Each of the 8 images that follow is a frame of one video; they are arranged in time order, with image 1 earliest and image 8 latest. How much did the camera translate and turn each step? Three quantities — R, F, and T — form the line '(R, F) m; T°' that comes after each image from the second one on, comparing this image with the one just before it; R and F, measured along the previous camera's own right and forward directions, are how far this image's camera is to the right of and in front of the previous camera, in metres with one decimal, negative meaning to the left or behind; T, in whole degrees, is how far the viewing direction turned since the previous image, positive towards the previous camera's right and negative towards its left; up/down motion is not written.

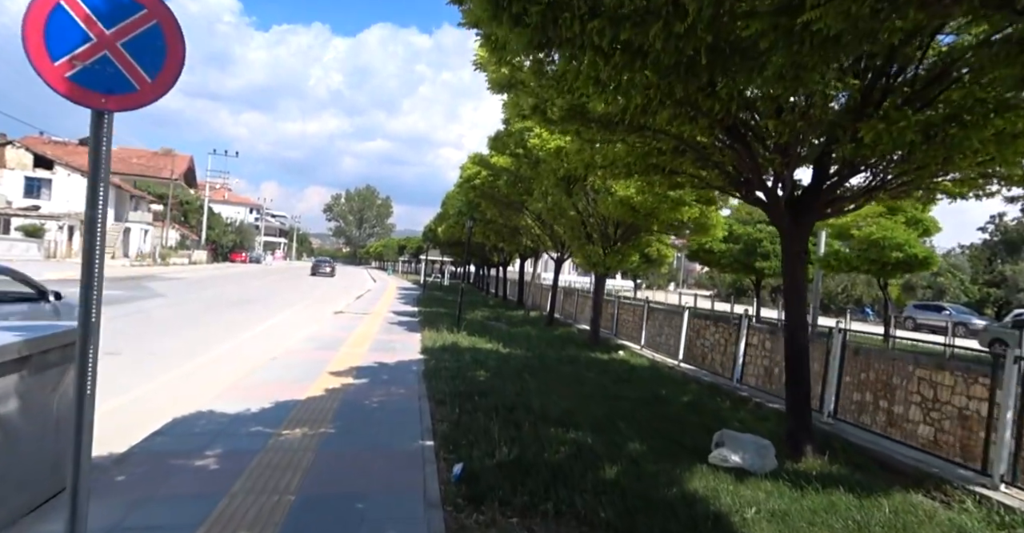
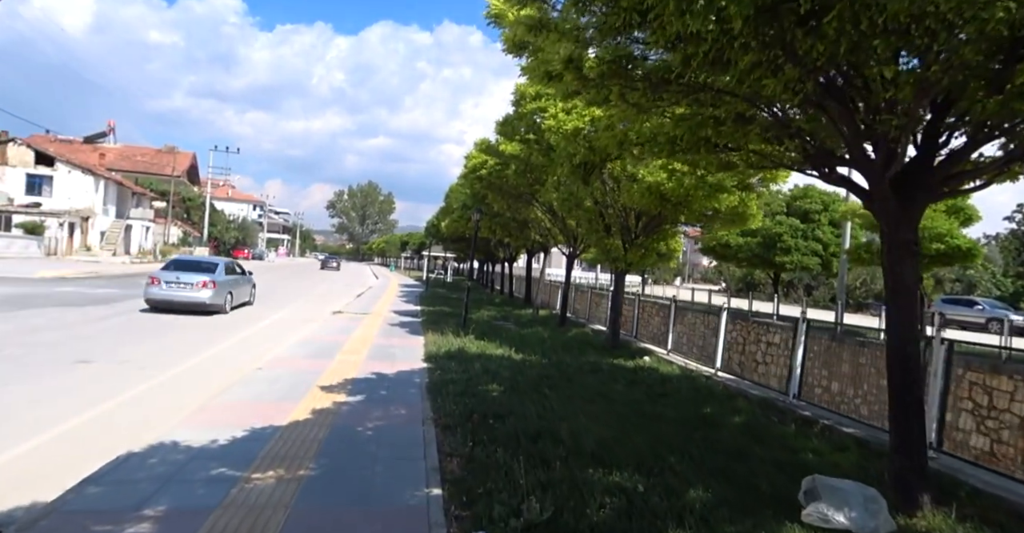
(-0.2, +1.3) m; 0°
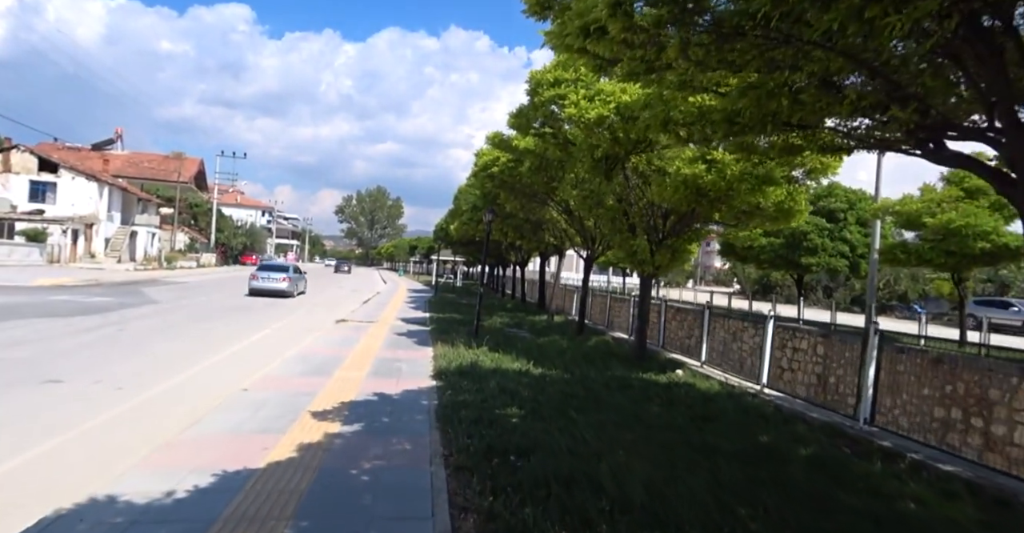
(-0.2, +1.1) m; -1°
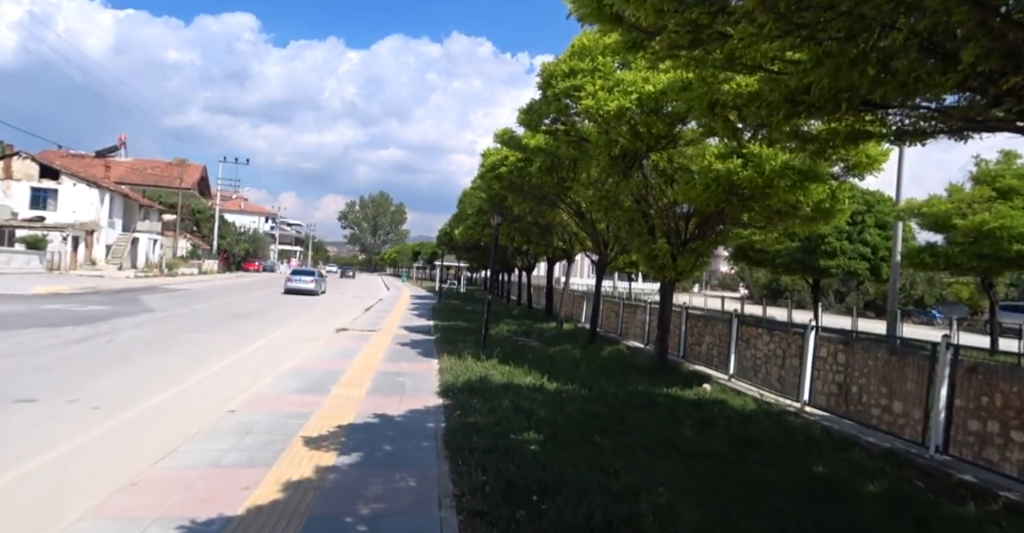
(-0.2, +0.8) m; 0°
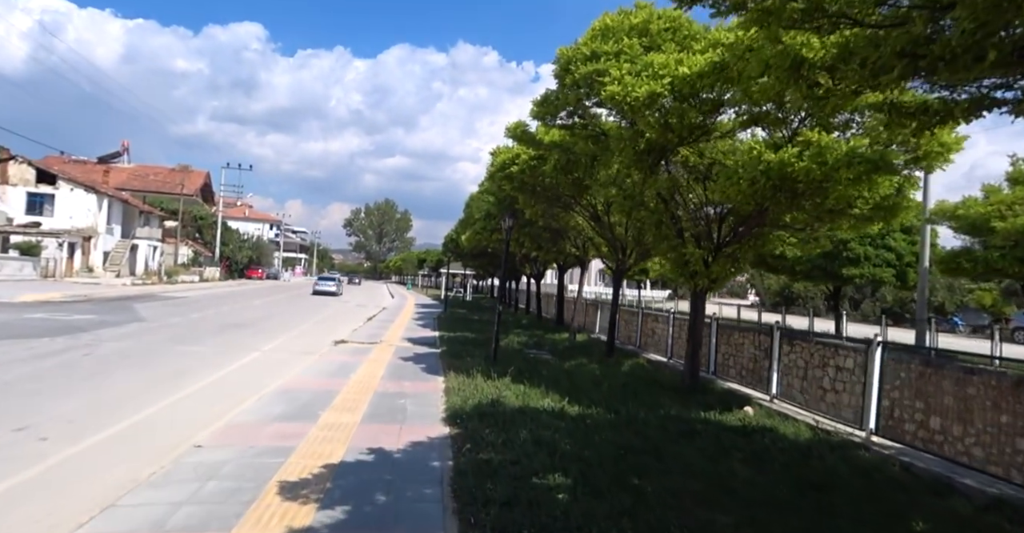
(-0.2, +1.1) m; -1°
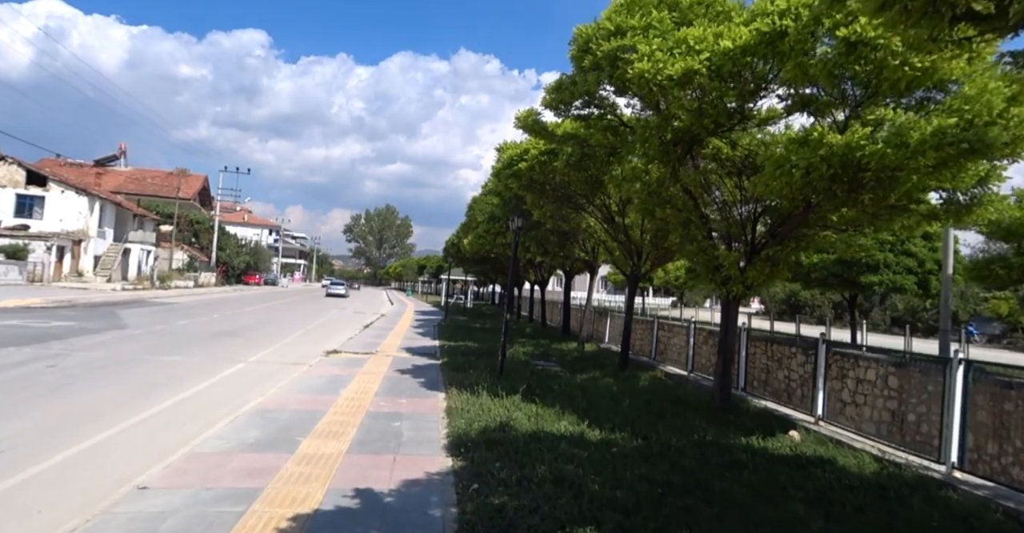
(-0.2, +1.1) m; 0°
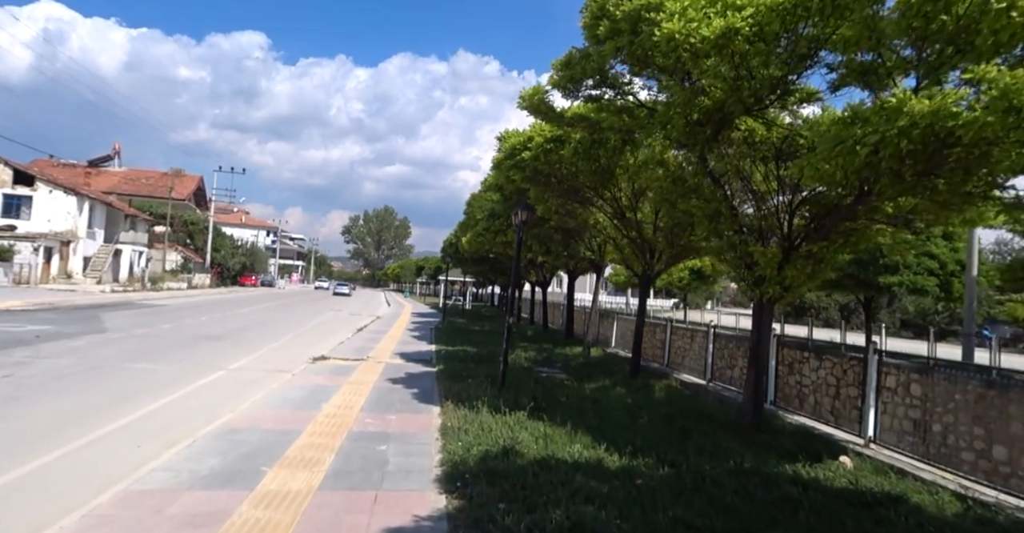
(-0.1, +1.0) m; 0°
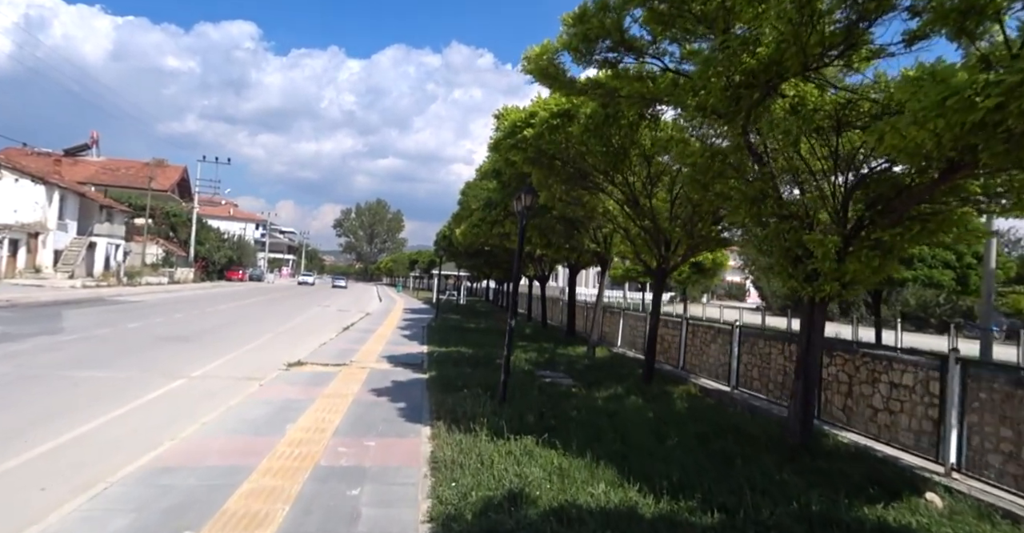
(-0.1, +1.3) m; +1°
